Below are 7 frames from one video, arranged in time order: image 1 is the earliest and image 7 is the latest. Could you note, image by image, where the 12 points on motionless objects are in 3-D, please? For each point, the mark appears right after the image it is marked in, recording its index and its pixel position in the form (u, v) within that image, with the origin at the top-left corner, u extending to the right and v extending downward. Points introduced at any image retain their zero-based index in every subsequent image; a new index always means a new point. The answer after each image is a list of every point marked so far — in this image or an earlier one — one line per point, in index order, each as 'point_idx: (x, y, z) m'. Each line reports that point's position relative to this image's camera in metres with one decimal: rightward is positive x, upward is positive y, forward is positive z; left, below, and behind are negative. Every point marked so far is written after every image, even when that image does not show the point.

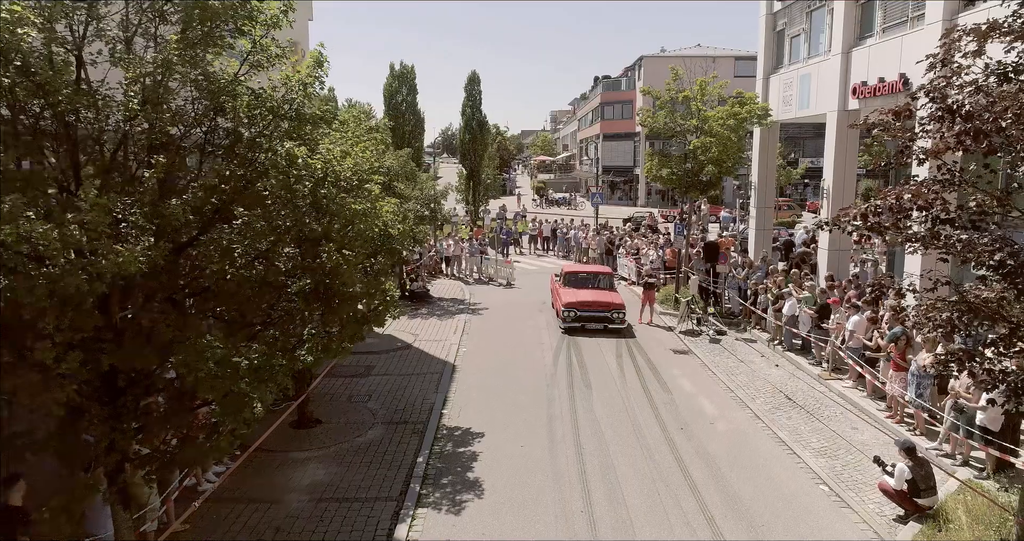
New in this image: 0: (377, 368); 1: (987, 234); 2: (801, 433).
0: (-2.9, -2.1, +14.6) m
1: (+4.6, +0.4, +6.6) m
2: (+4.7, -2.7, +11.1) m
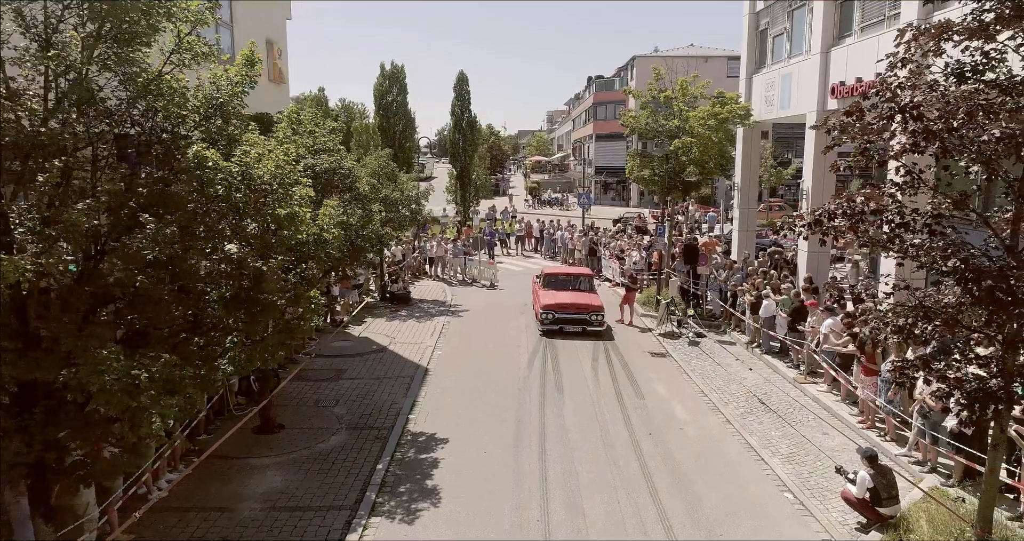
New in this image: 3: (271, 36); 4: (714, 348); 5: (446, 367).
0: (-3.5, -2.2, +14.4) m
1: (+4.1, +0.3, +6.4) m
2: (+4.2, -2.7, +10.9) m
3: (-6.7, +6.5, +18.5) m
4: (+4.8, -1.8, +16.1) m
5: (-1.5, -2.1, +15.0) m
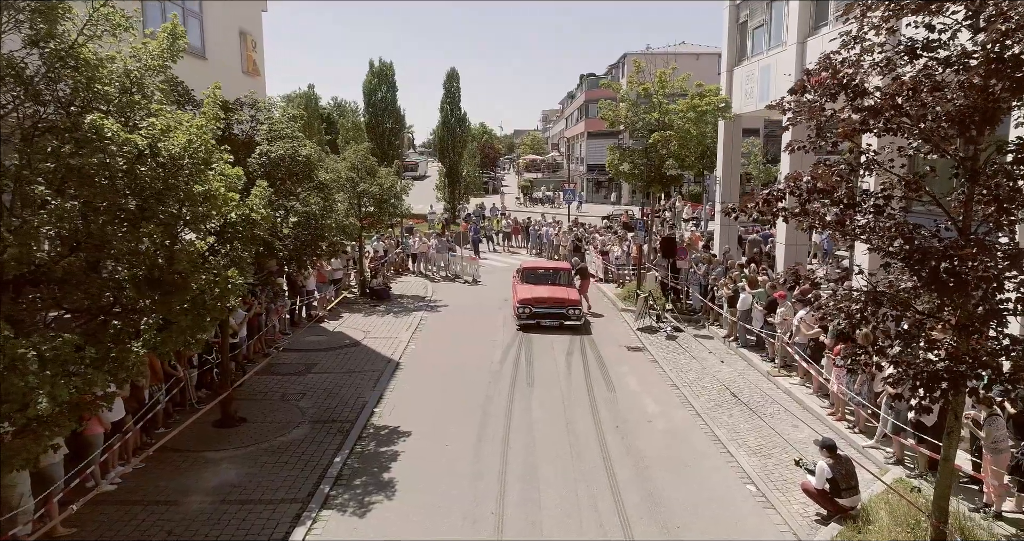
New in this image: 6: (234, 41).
0: (-4.1, -2.0, +14.2) m
1: (+3.5, +0.5, +6.2) m
2: (+3.6, -2.5, +10.7) m
3: (-7.3, +6.6, +18.3) m
4: (+4.2, -1.7, +15.9) m
5: (-2.1, -2.0, +14.8) m
6: (-7.3, +6.0, +17.5) m
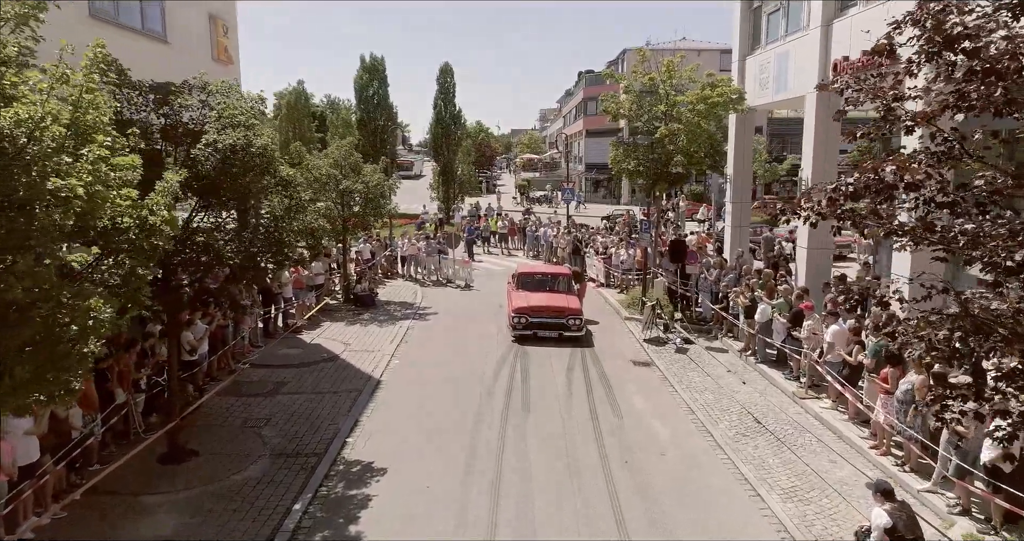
0: (-4.2, -2.2, +12.7) m
1: (+3.4, +0.3, +4.8) m
2: (+3.5, -2.7, +9.2) m
3: (-7.4, +6.5, +16.8) m
4: (+4.1, -1.8, +14.4) m
5: (-2.2, -2.1, +13.3) m
6: (-7.4, +5.8, +16.0) m
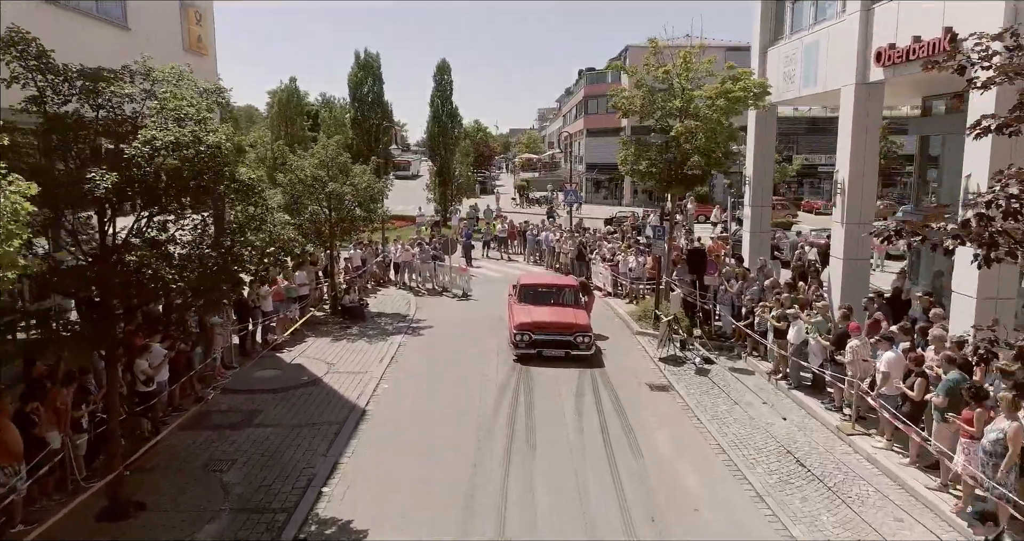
0: (-4.1, -2.4, +11.2) m
1: (+3.5, +0.1, +3.3) m
2: (+3.6, -2.9, +7.7) m
3: (-7.4, +6.2, +15.3) m
4: (+4.1, -2.1, +12.9) m
5: (-2.1, -2.4, +11.8) m
6: (-7.4, +5.6, +14.5) m
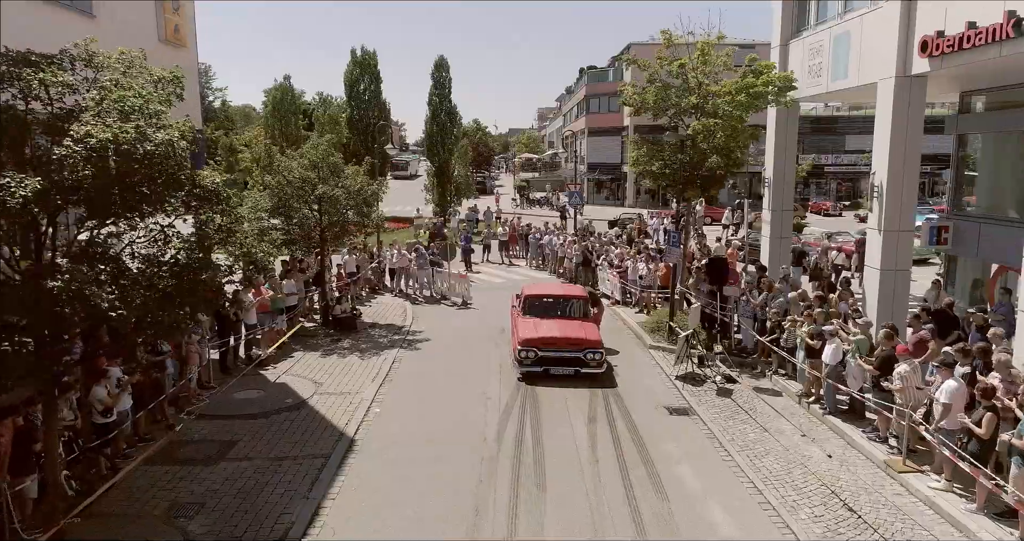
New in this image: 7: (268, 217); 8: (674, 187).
0: (-4.0, -2.6, +10.0) m
1: (+3.6, -0.1, +2.1) m
2: (+3.6, -3.1, +6.6) m
3: (-7.3, +6.0, +14.1) m
4: (+4.2, -2.3, +11.8) m
5: (-2.0, -2.6, +10.7) m
6: (-7.3, +5.4, +13.3) m
7: (-5.8, +1.3, +16.2) m
8: (+3.7, +1.9, +15.5) m
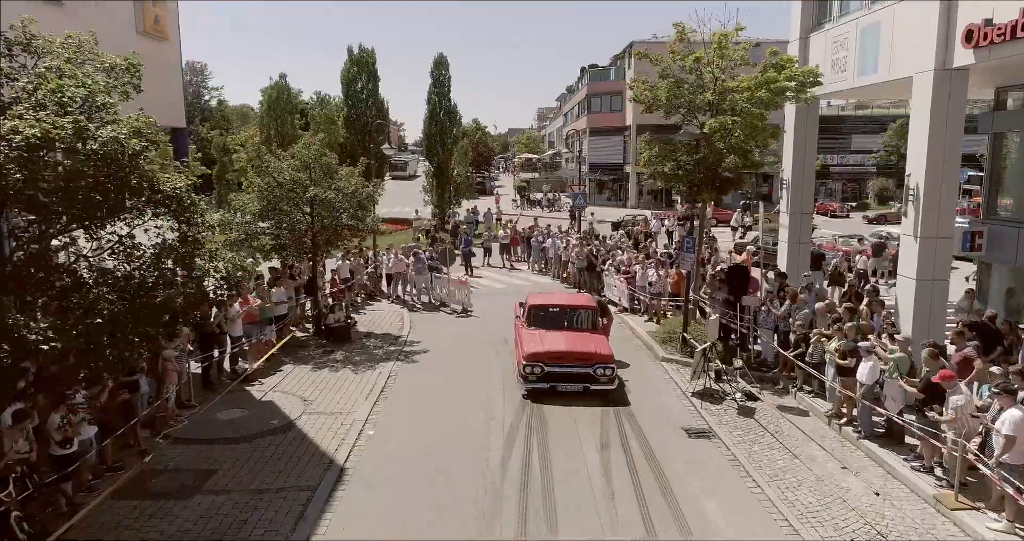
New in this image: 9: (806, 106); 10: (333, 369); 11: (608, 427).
0: (-4.0, -2.8, +9.1) m
1: (+3.7, -0.3, +1.2) m
2: (+3.7, -3.3, +5.7) m
3: (-7.2, +5.8, +13.2) m
4: (+4.3, -2.4, +10.9) m
5: (-2.0, -2.8, +9.7) m
6: (-7.2, +5.2, +12.4) m
7: (-5.8, +1.1, +15.3) m
8: (+3.8, +1.8, +14.6) m
9: (+6.5, +3.6, +14.8) m
10: (-3.7, -2.0, +13.9) m
11: (+1.6, -2.5, +10.9) m
